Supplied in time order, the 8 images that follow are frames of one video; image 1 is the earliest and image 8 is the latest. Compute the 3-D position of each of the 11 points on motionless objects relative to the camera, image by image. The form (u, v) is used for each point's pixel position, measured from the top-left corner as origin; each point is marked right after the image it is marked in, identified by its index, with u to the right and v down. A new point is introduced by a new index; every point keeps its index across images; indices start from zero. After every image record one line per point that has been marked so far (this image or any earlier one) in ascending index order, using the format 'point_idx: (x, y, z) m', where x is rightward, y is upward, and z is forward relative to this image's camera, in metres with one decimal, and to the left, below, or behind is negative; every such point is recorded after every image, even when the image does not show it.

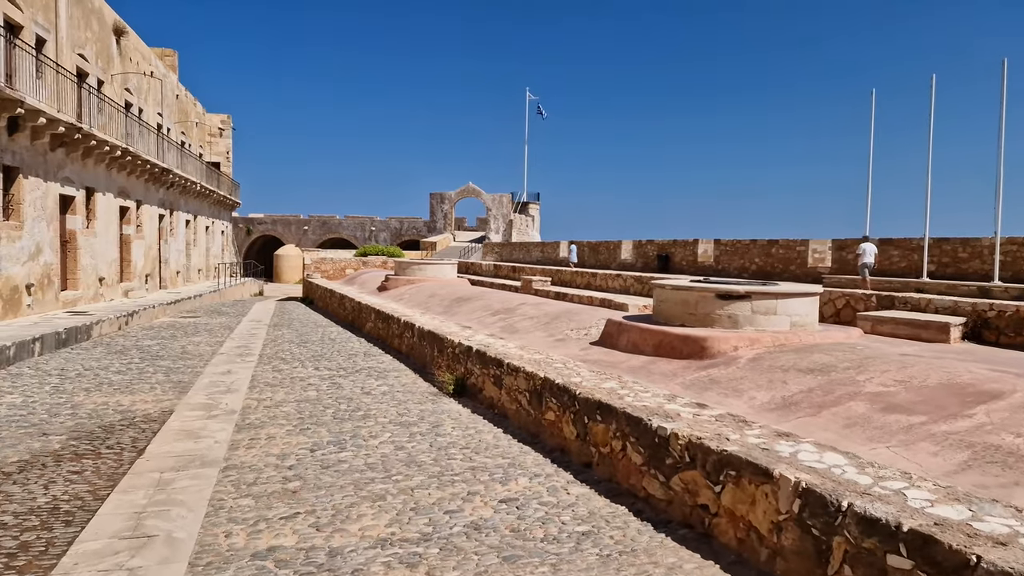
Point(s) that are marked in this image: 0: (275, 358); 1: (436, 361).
0: (-3.3, -1.0, +9.0) m
1: (-0.9, -0.9, +7.7) m
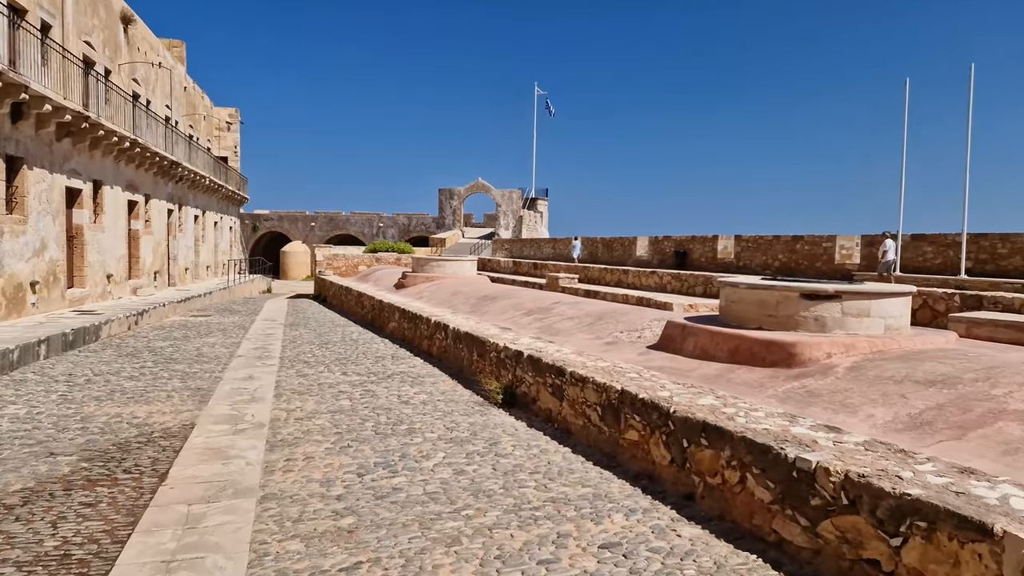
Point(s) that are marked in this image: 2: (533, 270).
0: (-2.8, -1.0, +8.4) m
1: (-0.4, -0.9, +7.0) m
2: (+0.6, +0.5, +17.1) m
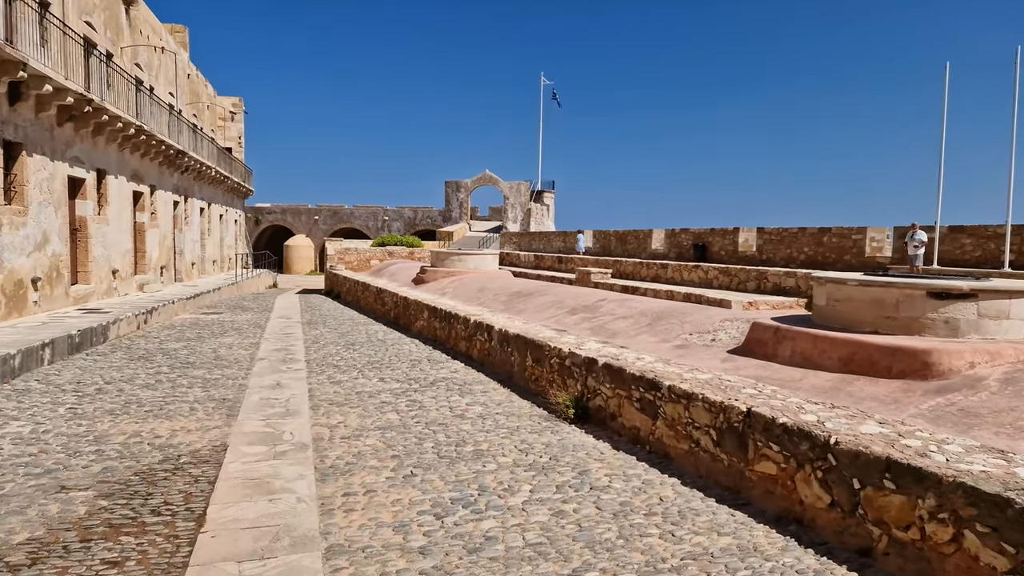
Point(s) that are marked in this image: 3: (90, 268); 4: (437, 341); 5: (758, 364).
0: (-2.2, -0.9, +7.7) m
1: (+0.2, -0.8, +6.3) m
2: (+1.2, +0.6, +16.4) m
3: (-7.8, +0.4, +11.9) m
4: (-1.1, -0.8, +9.4) m
5: (+2.1, -0.6, +5.4) m
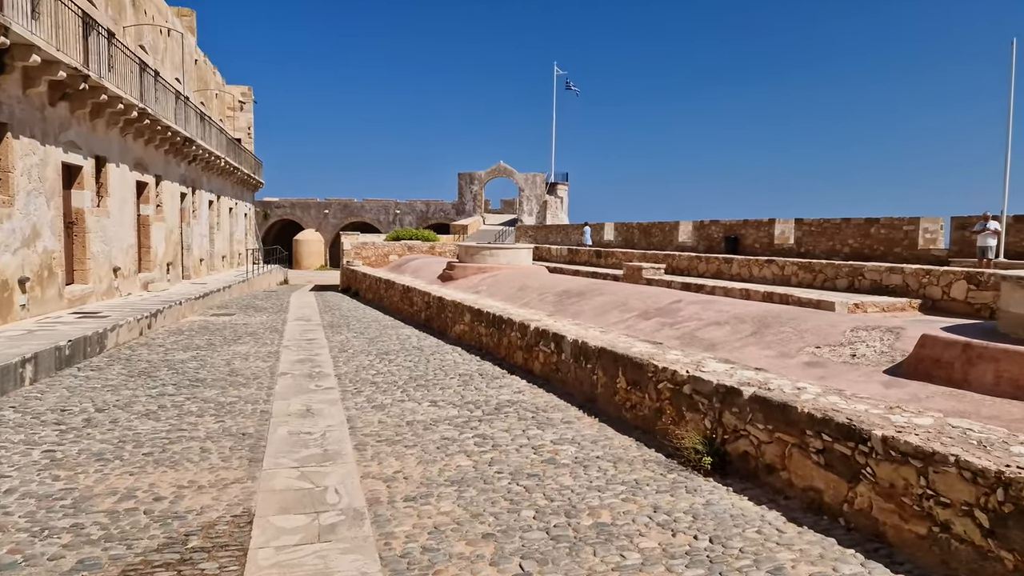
0: (-1.5, -1.0, +6.4) m
1: (+0.9, -0.9, +5.0) m
2: (+2.0, +0.7, +15.1) m
3: (-7.0, +0.4, +10.7) m
4: (-0.4, -0.8, +8.2) m
5: (+2.8, -0.7, +4.1) m
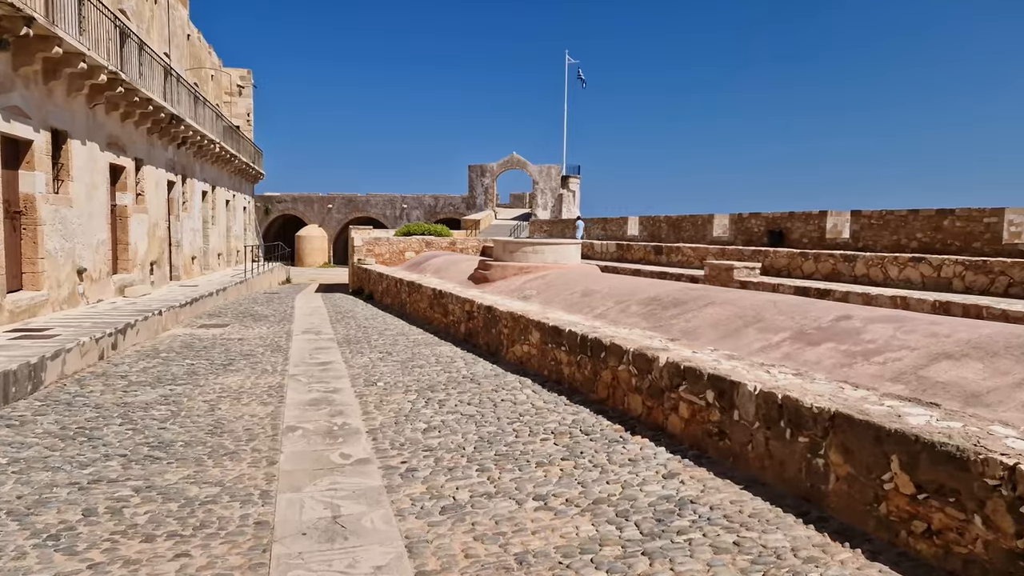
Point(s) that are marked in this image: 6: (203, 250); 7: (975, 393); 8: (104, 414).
0: (-0.6, -1.1, +4.2) m
1: (+1.7, -1.0, +2.8) m
2: (+2.9, +0.6, +12.8) m
3: (-6.2, +0.3, +8.4) m
4: (+0.5, -0.9, +5.9) m
5: (+3.6, -0.8, +1.9) m
6: (-8.8, +1.1, +18.3) m
7: (+2.8, -0.6, +3.9) m
8: (-3.2, -1.0, +5.1) m
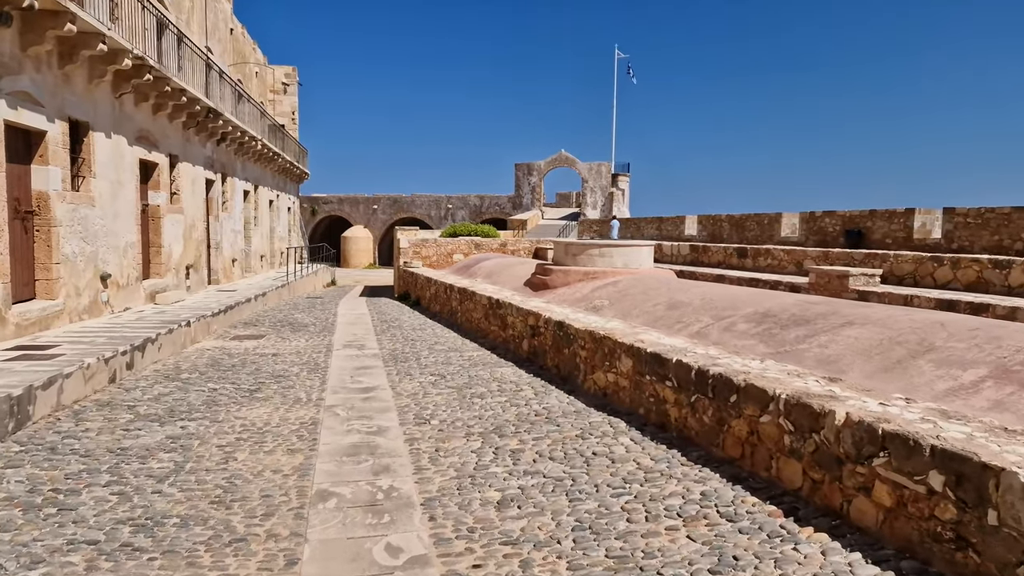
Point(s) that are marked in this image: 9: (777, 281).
0: (-0.1, -1.2, +2.9) m
1: (+2.2, -1.1, +1.3) m
2: (+4.0, +0.5, +11.3) m
3: (-5.3, +0.2, +7.5) m
4: (+1.1, -1.0, +4.6) m
5: (+4.0, -0.9, +0.3) m
6: (-7.3, +1.0, +17.6) m
7: (+3.3, -0.8, +2.4) m
8: (-2.6, -1.1, +4.0) m
9: (+3.8, +0.1, +9.2) m
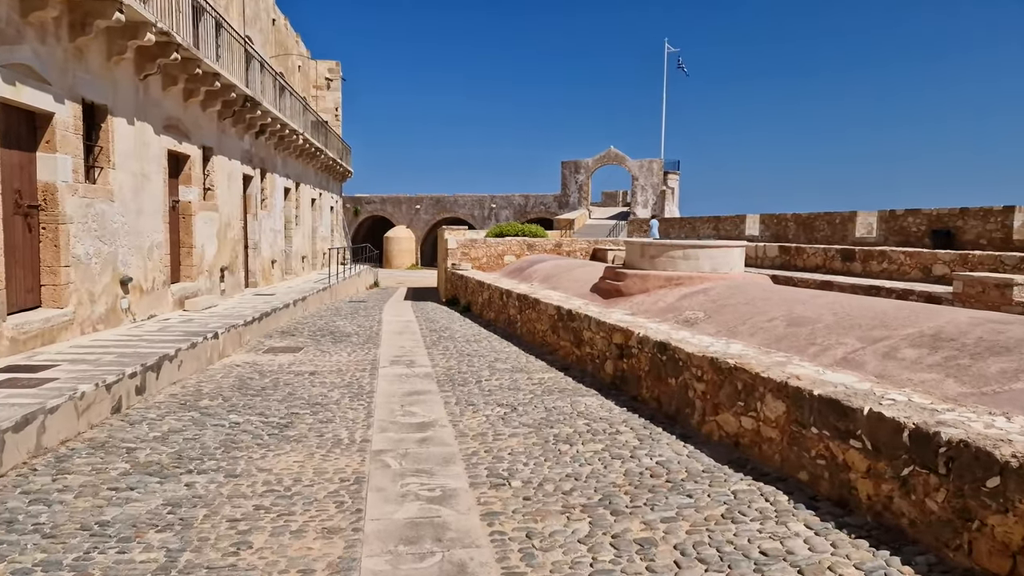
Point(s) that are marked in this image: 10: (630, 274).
0: (+0.4, -1.3, +1.6) m
1: (+2.6, -1.2, -0.1) m
2: (+5.0, +0.4, +9.7) m
3: (-4.5, +0.1, +6.5) m
4: (+1.7, -1.1, +3.2) m
5: (+4.3, -1.0, -1.2) m
6: (-5.9, +0.9, +16.7) m
7: (+3.7, -0.9, +0.9) m
8: (-2.0, -1.2, +2.9) m
9: (+4.7, 0.0, +7.7) m
10: (+1.7, +0.2, +9.1) m
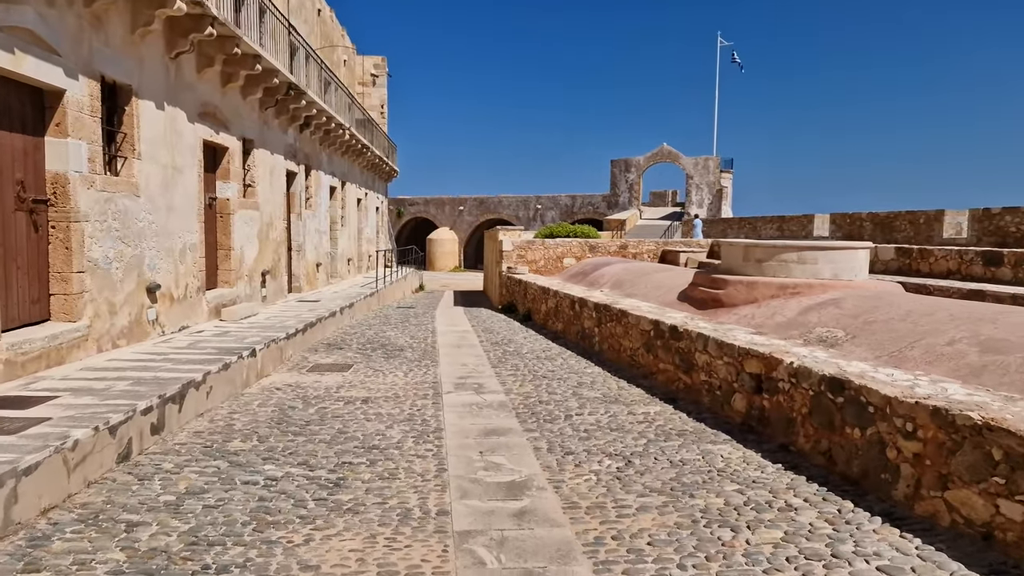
0: (+0.9, -1.4, +0.3) m
1: (+3.0, -1.3, -1.5) m
2: (+6.0, +0.2, +8.2) m
3: (-3.7, 0.0, +5.5) m
4: (+2.3, -1.2, +1.8) m
5: (+4.6, -1.1, -2.8) m
6: (-4.4, +0.8, +15.7) m
7: (+4.2, -1.0, -0.6) m
8: (-1.5, -1.3, +1.7) m
9: (+5.5, -0.2, +6.1) m
10: (+2.6, +0.1, +7.7) m
